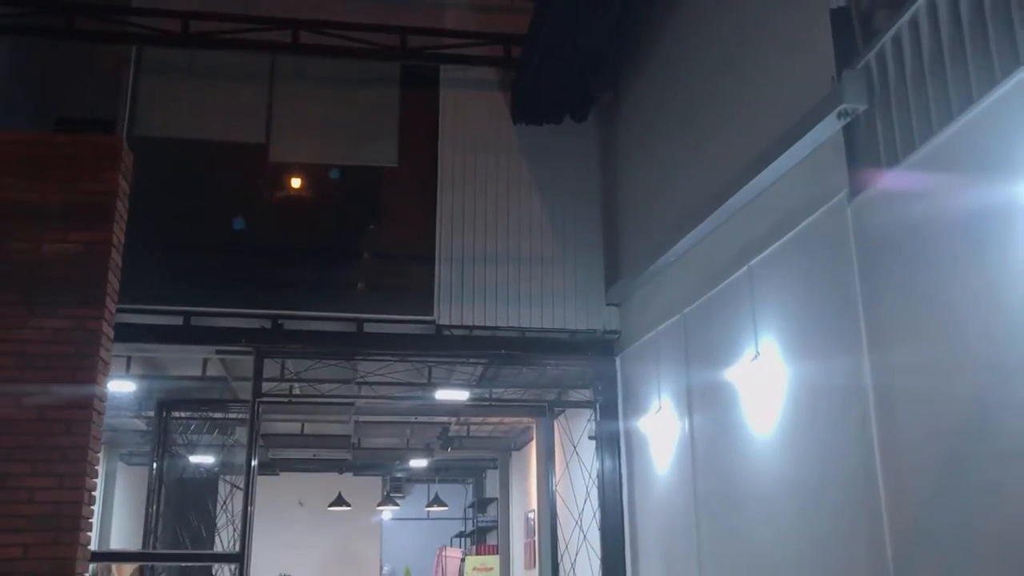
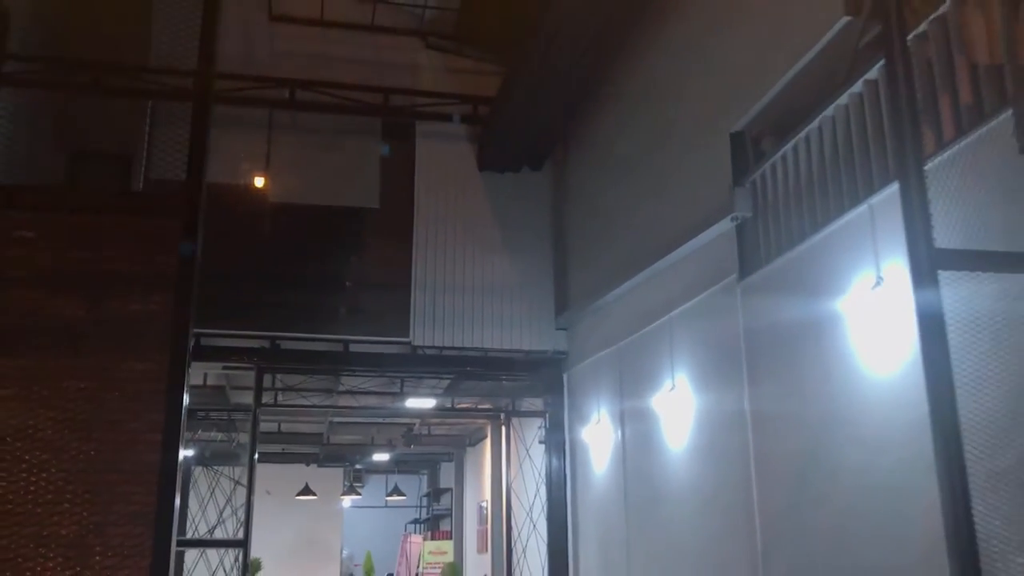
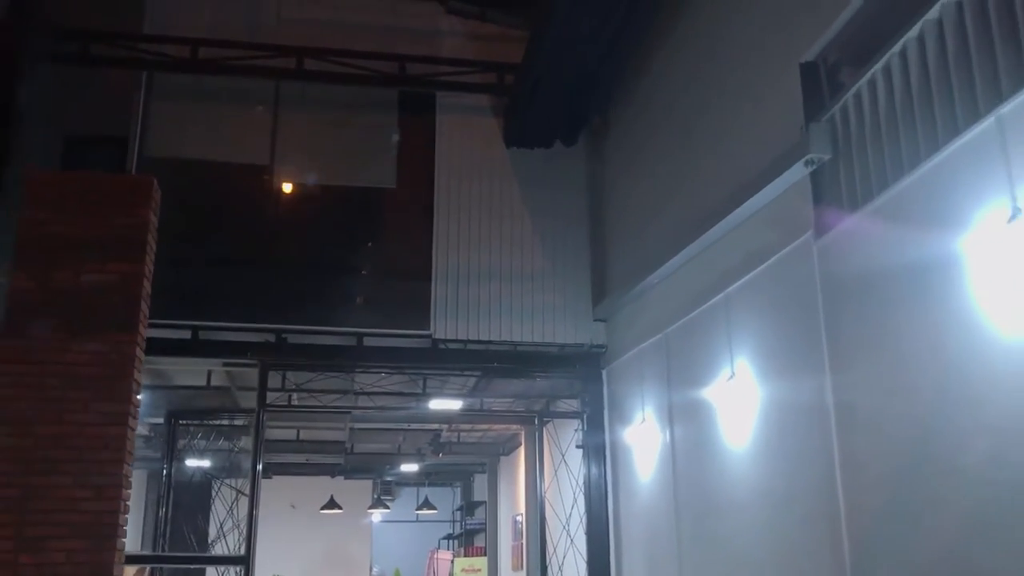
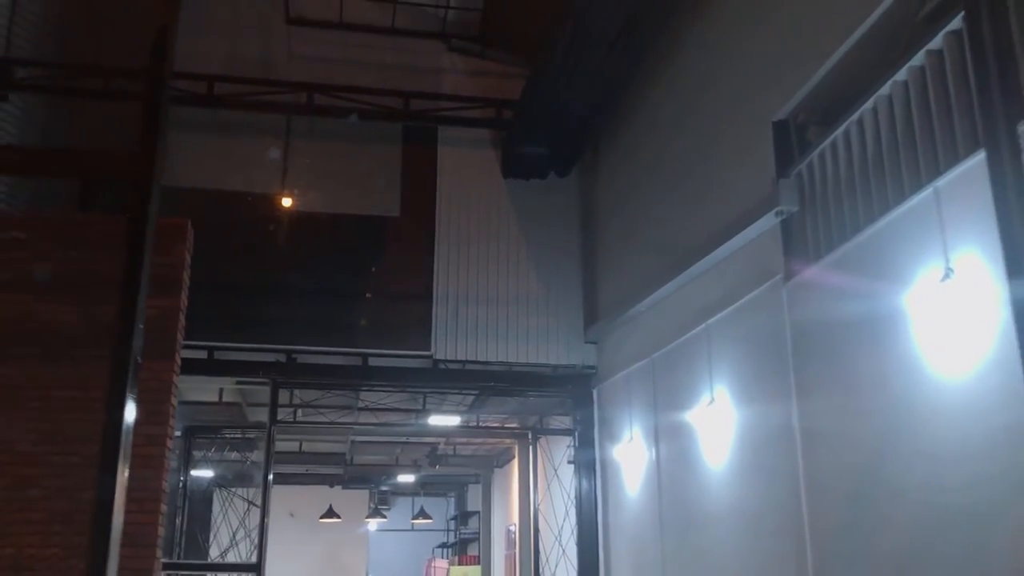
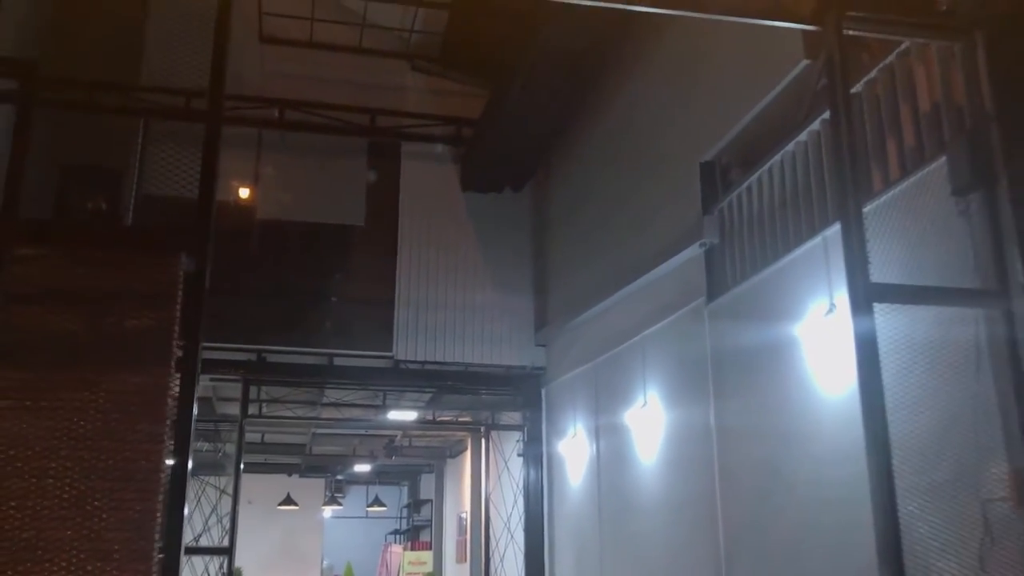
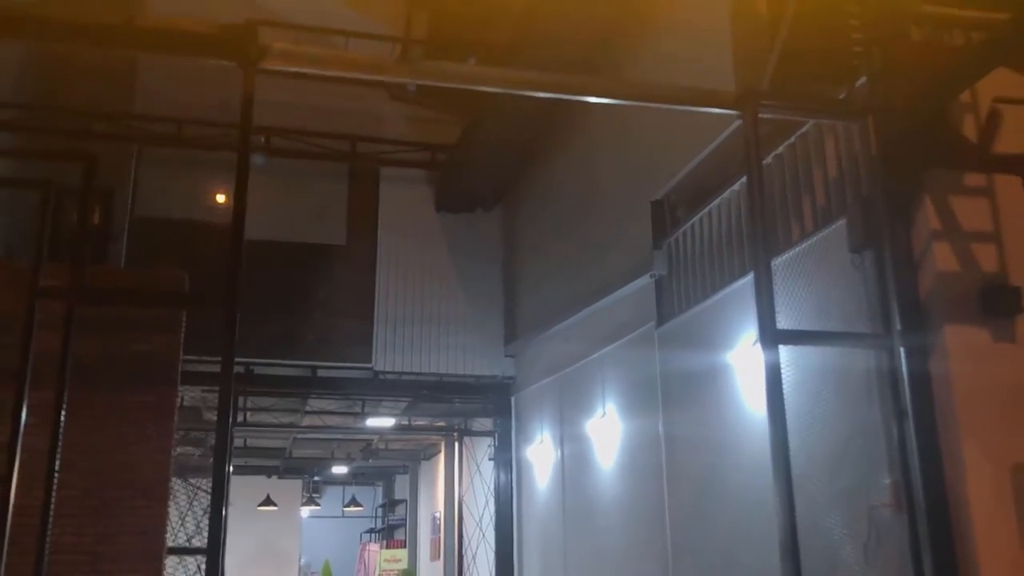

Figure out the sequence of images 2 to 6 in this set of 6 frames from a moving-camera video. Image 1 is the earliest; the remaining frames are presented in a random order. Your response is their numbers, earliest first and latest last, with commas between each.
3, 4, 2, 5, 6
